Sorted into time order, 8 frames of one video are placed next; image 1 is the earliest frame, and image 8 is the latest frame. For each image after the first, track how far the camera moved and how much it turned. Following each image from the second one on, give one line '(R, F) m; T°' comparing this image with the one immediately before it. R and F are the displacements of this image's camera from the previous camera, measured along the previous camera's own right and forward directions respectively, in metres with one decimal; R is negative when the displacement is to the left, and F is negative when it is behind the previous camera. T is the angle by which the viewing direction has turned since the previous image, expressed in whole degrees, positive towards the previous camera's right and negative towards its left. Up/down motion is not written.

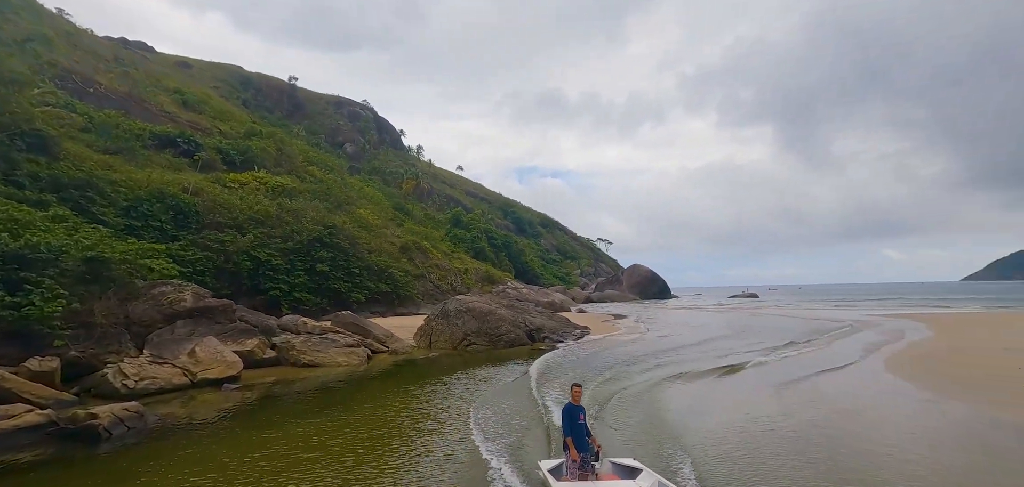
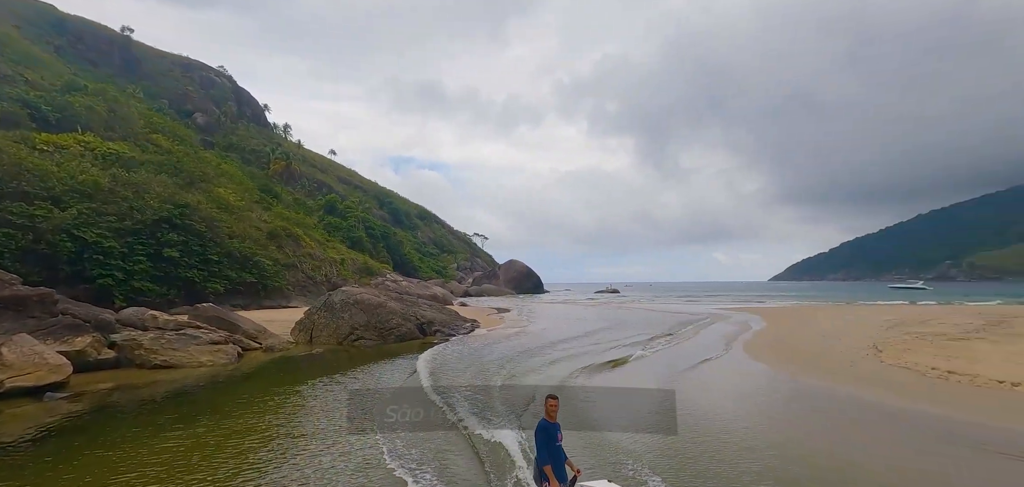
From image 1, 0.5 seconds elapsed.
(-1.2, +0.7) m; +15°
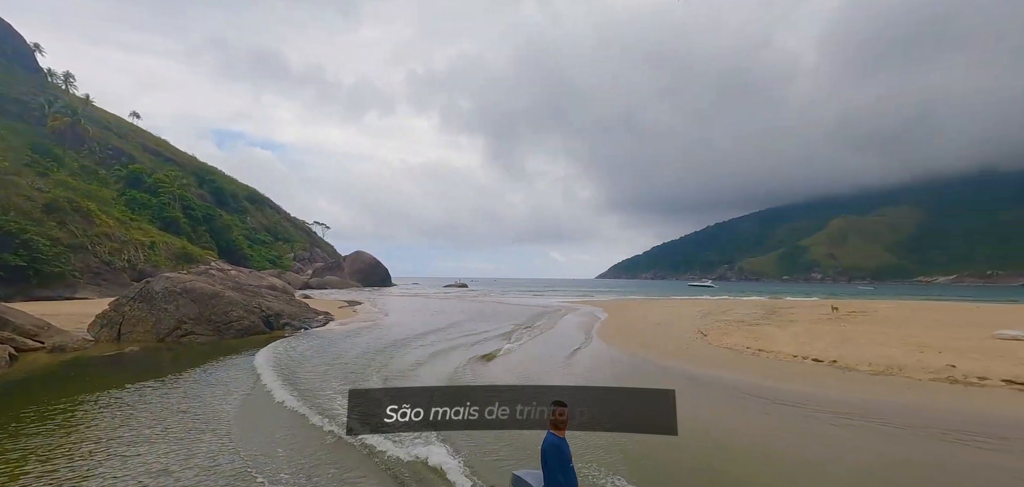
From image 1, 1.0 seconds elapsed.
(-1.2, +0.6) m; +18°
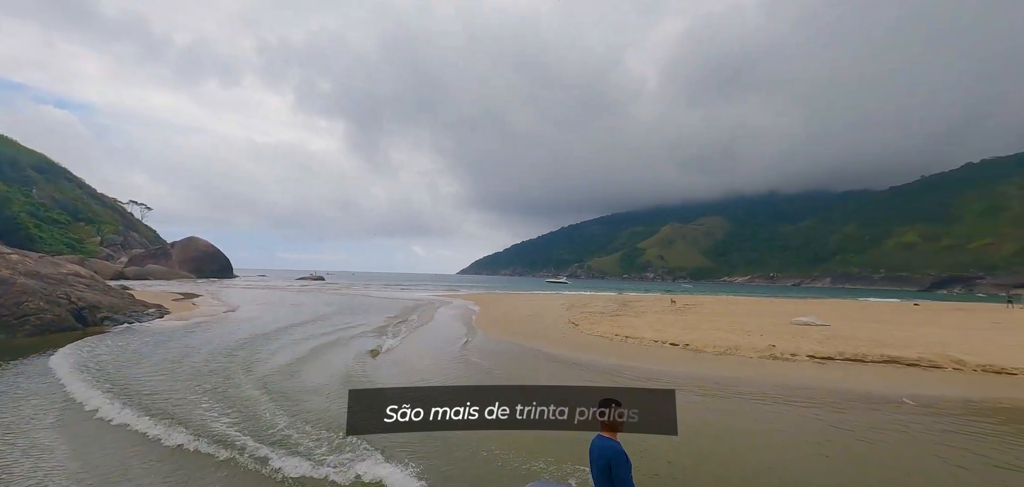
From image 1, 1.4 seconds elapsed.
(-1.0, +0.3) m; +16°
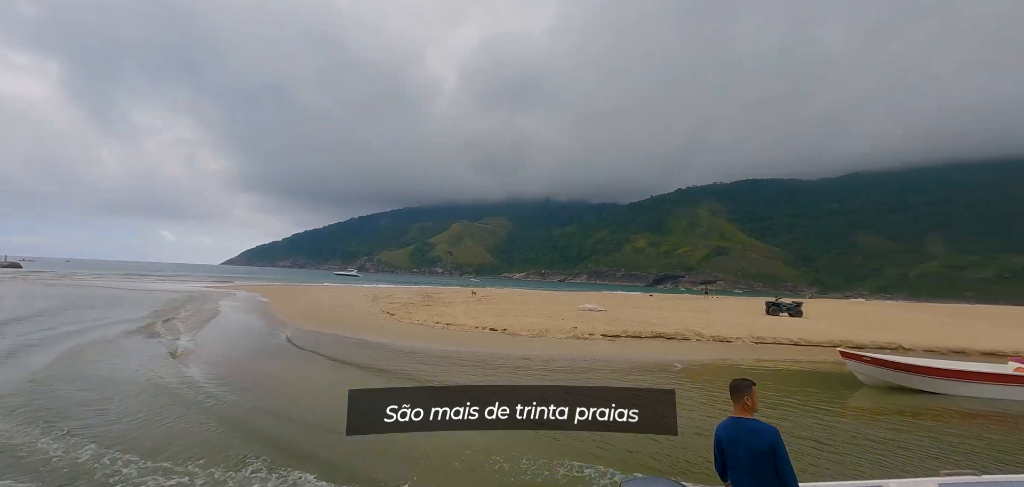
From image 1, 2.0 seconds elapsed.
(-1.4, +0.5) m; +25°
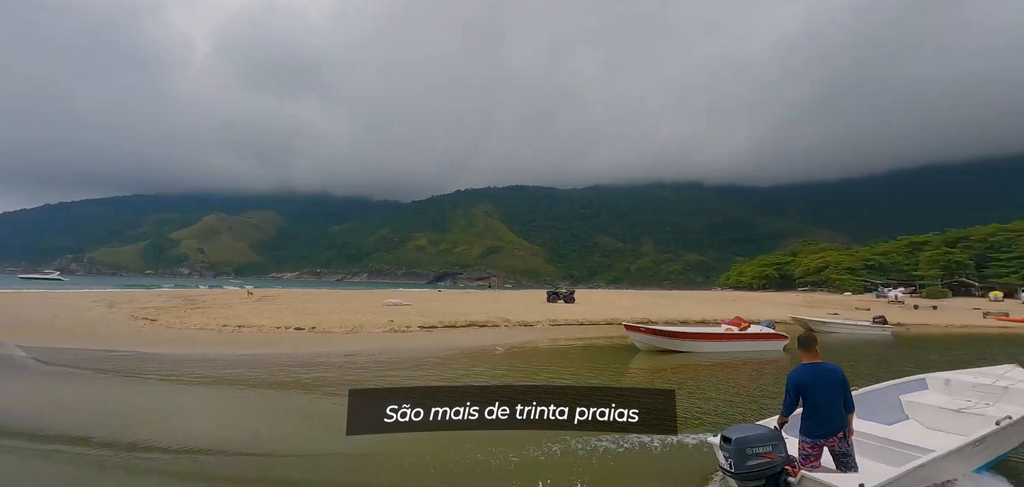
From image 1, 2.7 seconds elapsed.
(-1.4, +0.5) m; +26°
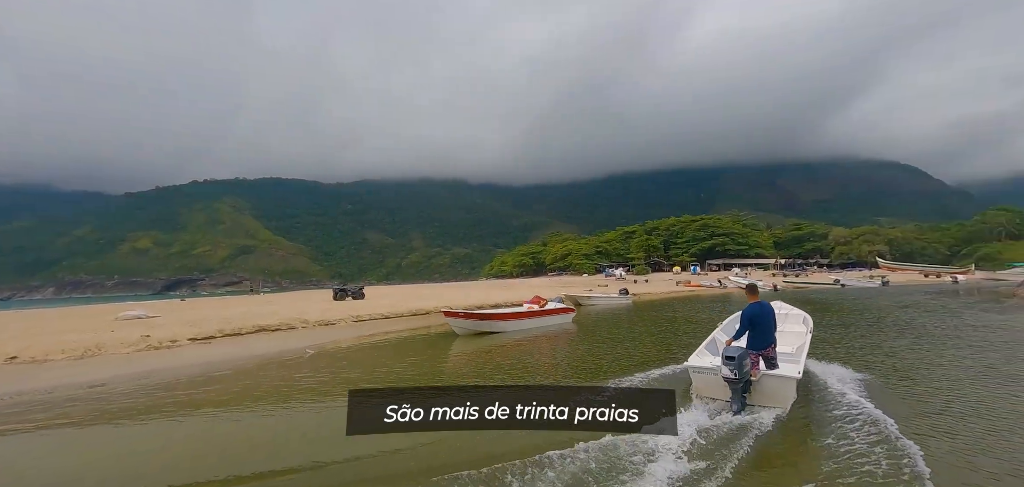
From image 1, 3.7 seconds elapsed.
(-1.4, +0.9) m; +27°
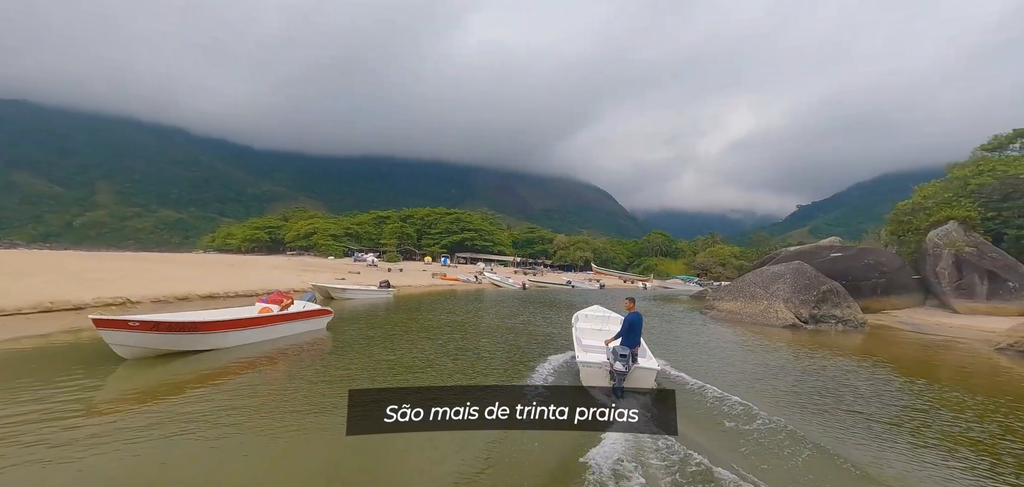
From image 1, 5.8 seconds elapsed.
(0.0, +4.9) m; +29°
